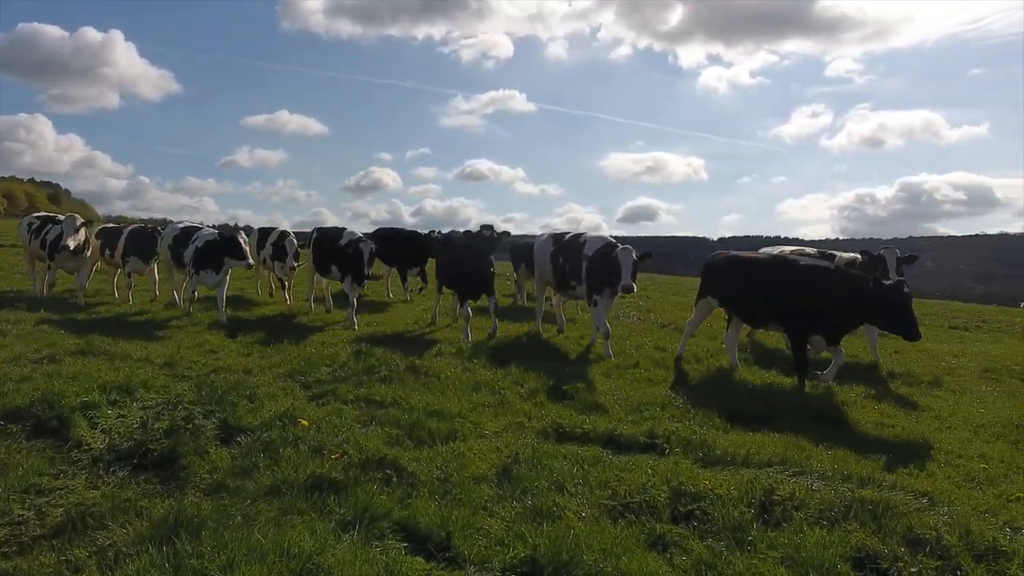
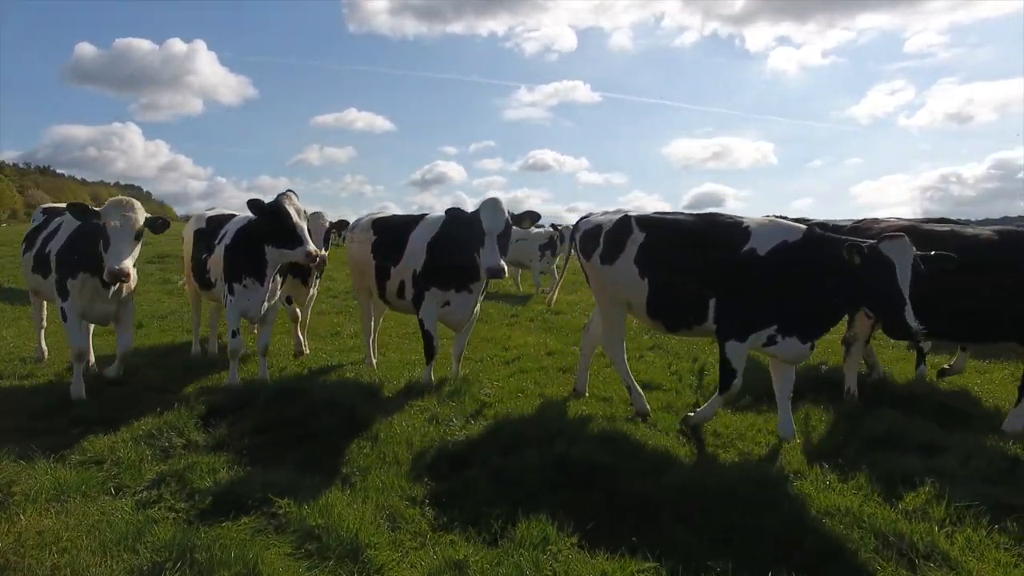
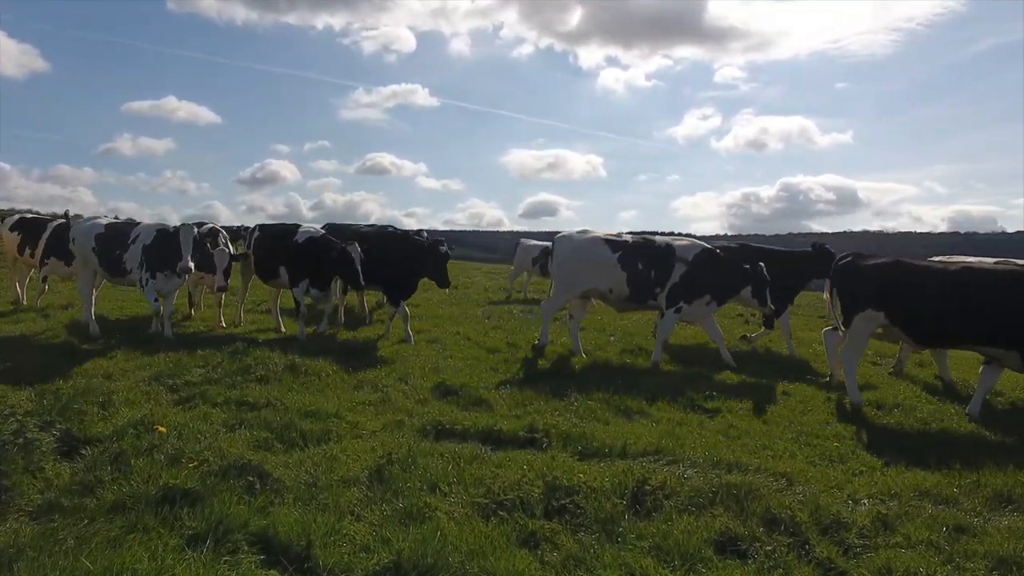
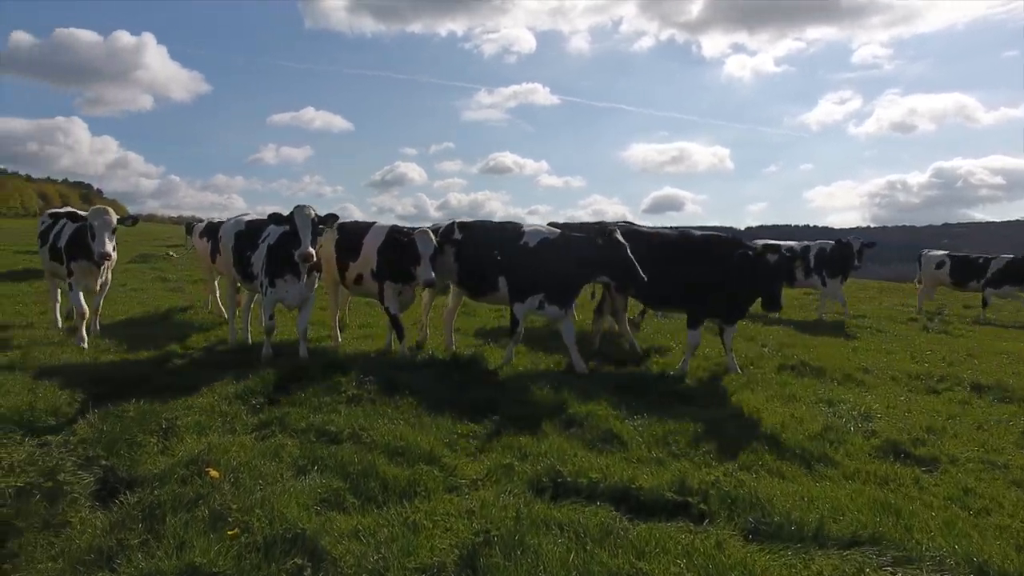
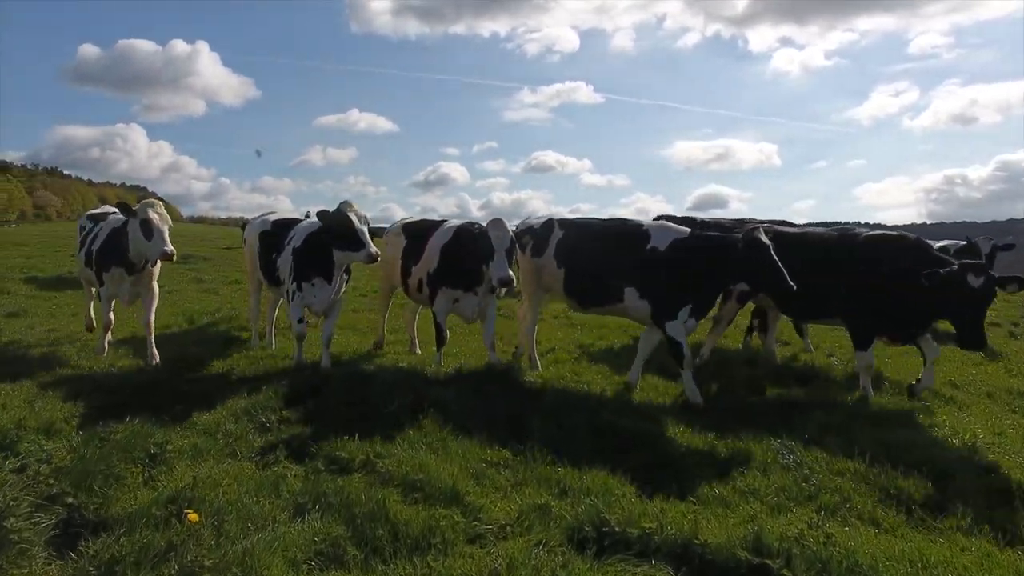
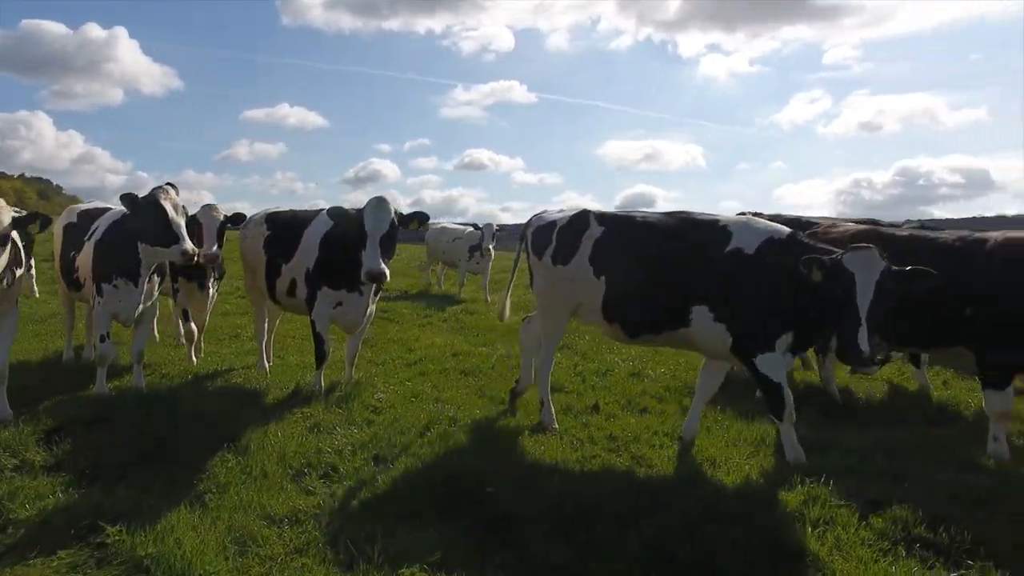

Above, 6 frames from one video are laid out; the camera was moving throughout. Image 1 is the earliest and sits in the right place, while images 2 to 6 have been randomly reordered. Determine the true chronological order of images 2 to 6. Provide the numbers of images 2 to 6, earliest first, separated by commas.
3, 4, 5, 2, 6
